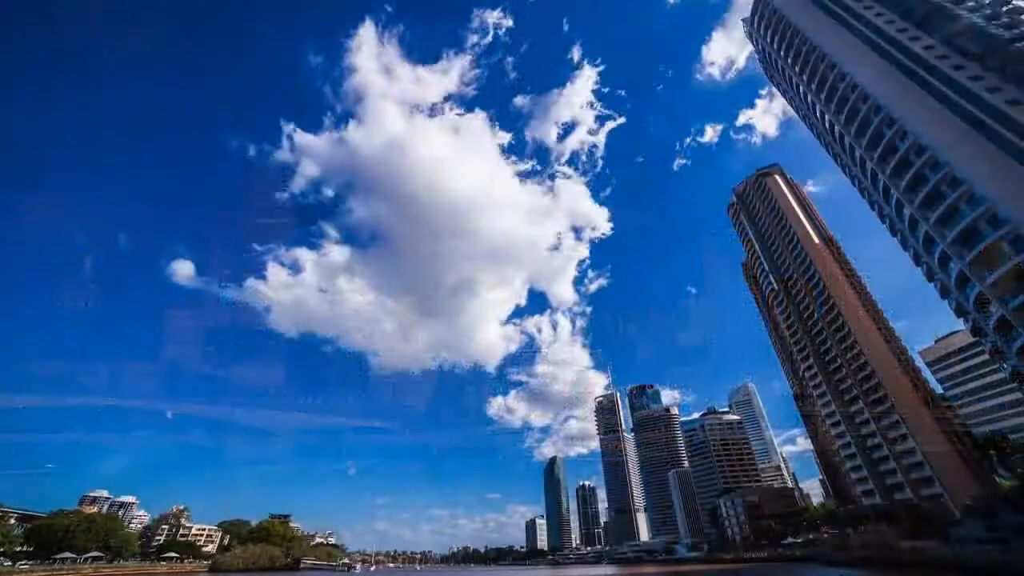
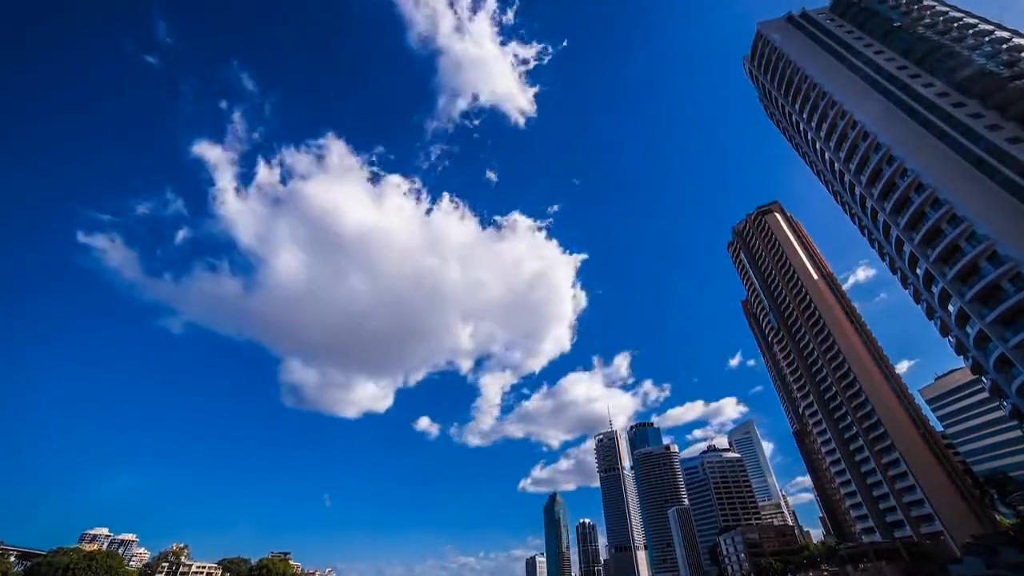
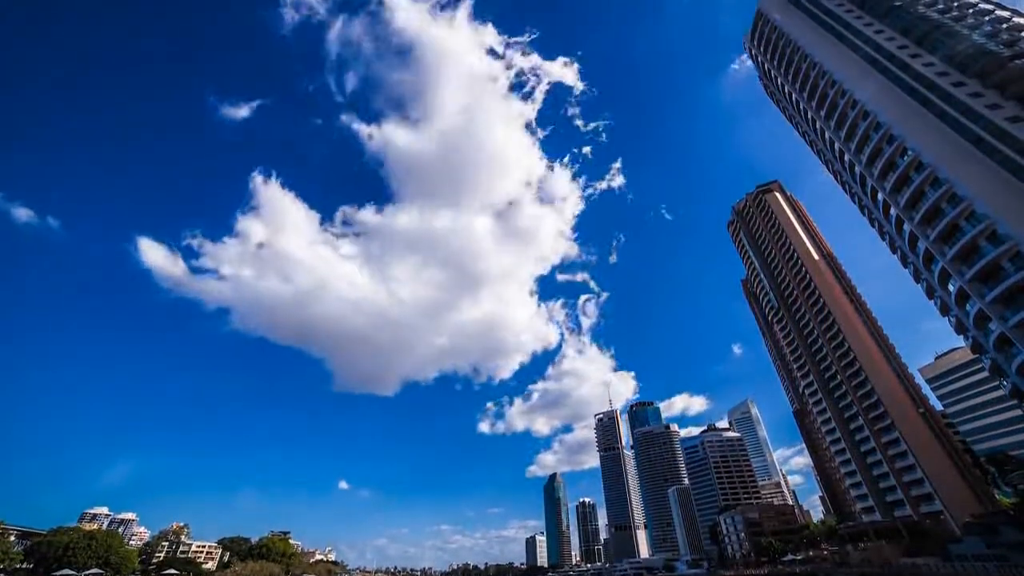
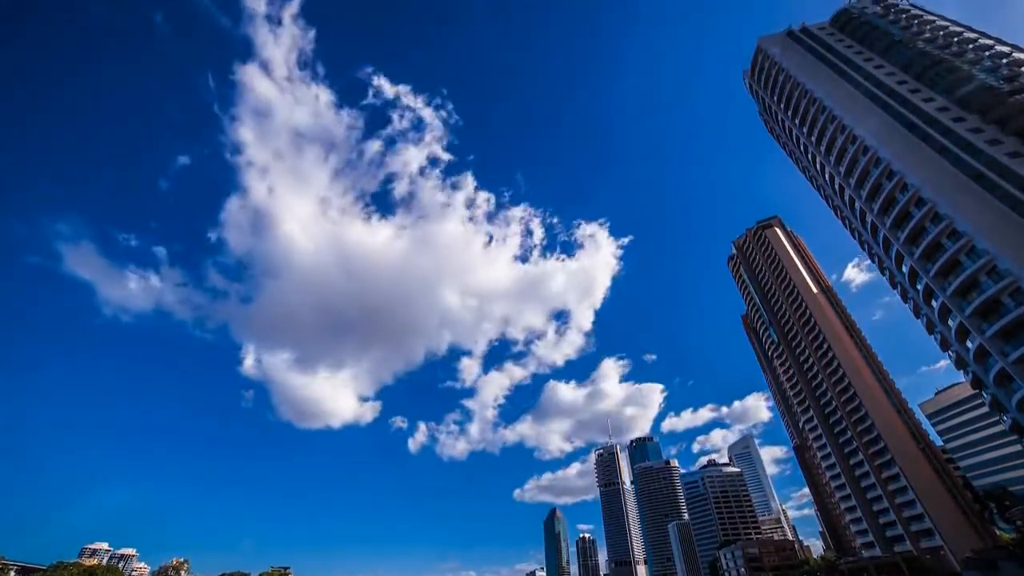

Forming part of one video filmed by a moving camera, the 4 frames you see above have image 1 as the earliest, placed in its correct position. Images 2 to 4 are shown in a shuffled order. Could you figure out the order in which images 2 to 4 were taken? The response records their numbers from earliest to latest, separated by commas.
3, 2, 4
